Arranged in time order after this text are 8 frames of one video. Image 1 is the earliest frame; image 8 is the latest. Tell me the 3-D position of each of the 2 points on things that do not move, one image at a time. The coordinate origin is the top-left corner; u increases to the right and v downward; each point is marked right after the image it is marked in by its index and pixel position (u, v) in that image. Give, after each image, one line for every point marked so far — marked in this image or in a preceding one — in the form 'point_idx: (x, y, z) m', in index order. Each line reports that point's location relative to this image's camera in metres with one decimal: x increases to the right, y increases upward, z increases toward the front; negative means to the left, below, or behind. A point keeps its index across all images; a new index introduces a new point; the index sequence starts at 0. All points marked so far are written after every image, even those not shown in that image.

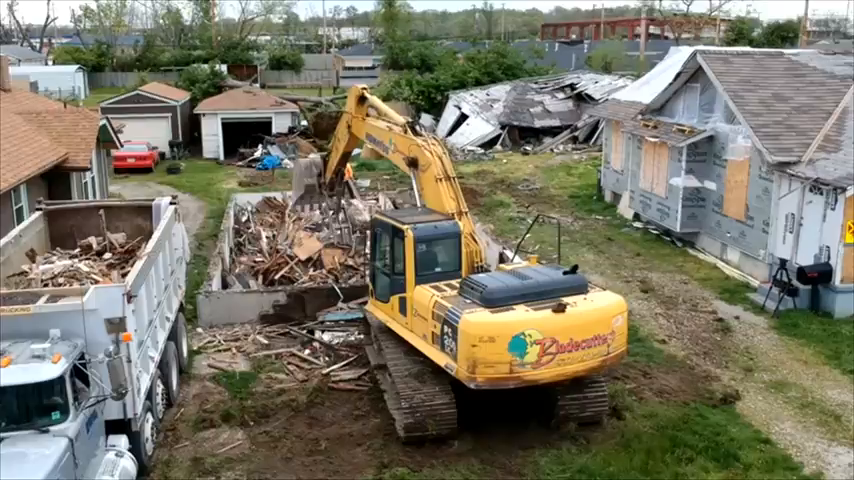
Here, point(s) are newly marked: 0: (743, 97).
0: (+6.1, +2.7, +16.0) m
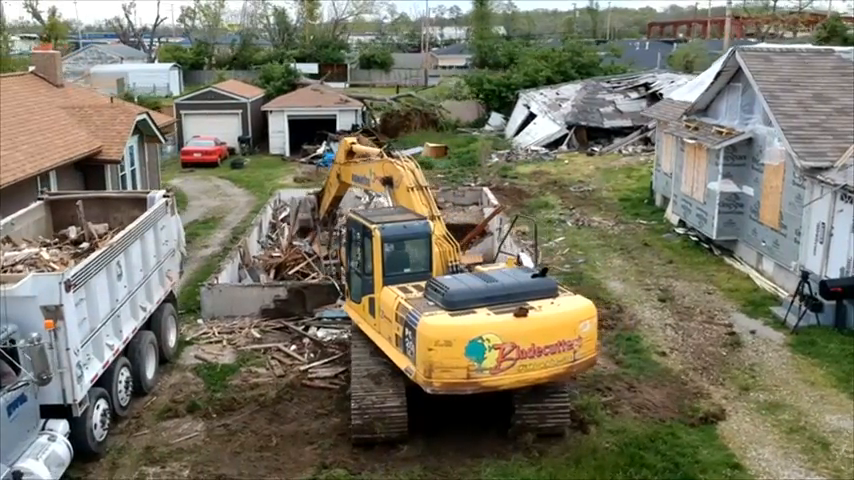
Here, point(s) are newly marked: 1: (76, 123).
0: (+6.3, +2.6, +15.0) m
1: (-7.5, +2.5, +17.7) m
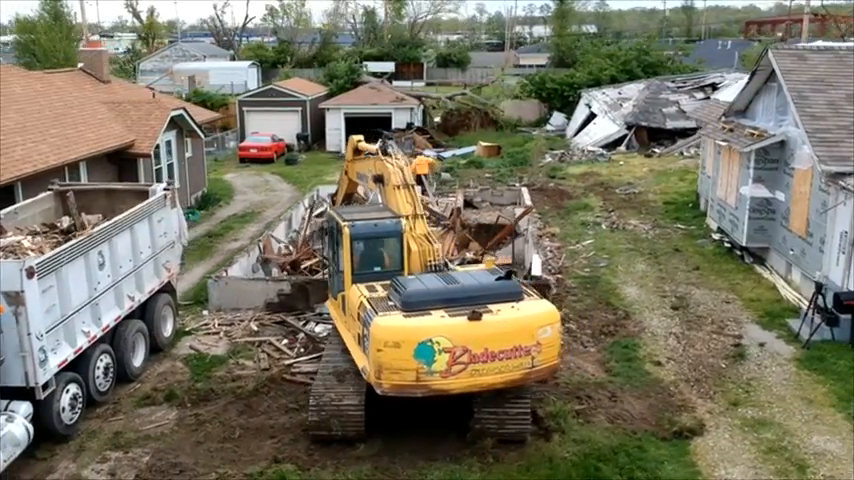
0: (+6.5, +2.4, +14.2) m
1: (-7.0, +2.7, +18.4) m
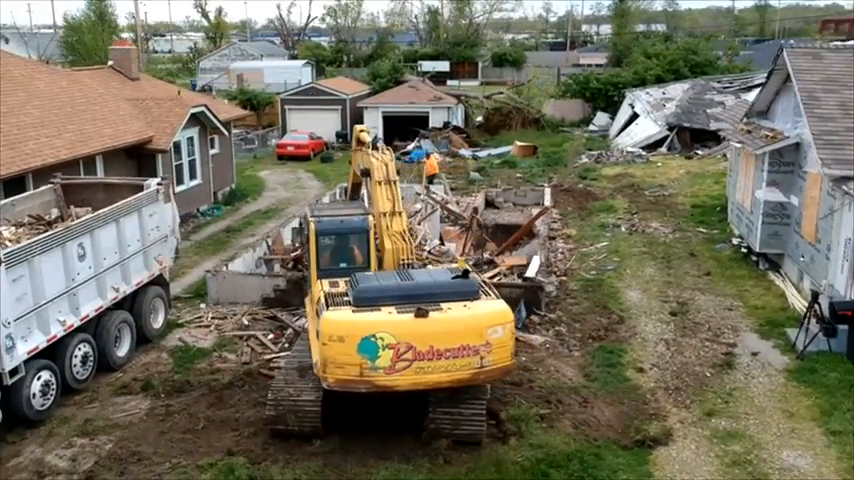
0: (+6.4, +2.3, +13.6) m
1: (-6.7, +2.9, +18.9) m
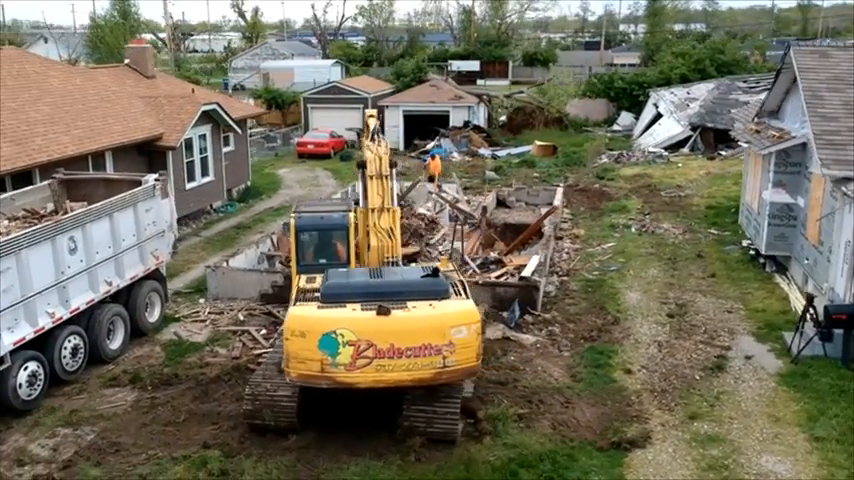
0: (+6.3, +2.3, +13.3) m
1: (-6.5, +3.0, +19.2) m
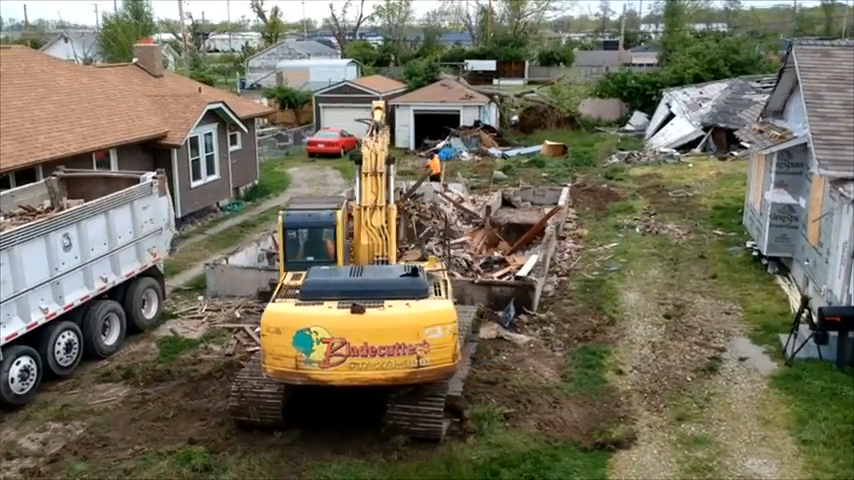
0: (+6.3, +2.3, +13.1) m
1: (-6.4, +3.0, +19.3) m
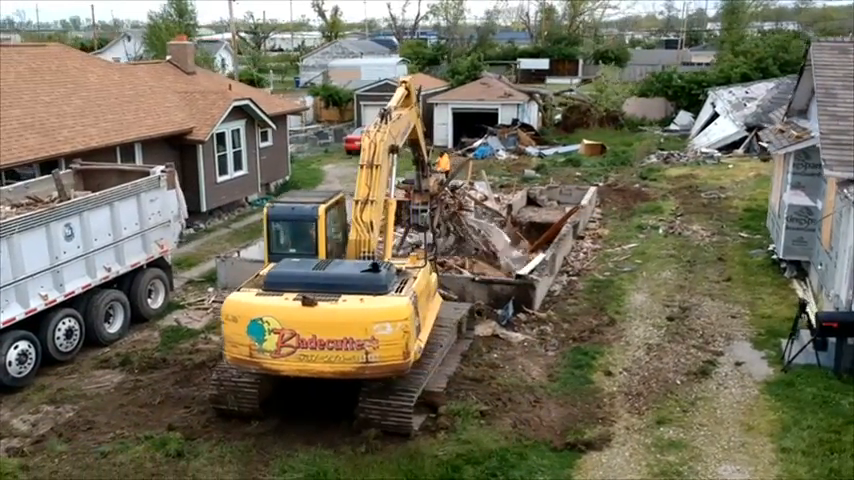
0: (+6.3, +2.2, +12.7) m
1: (-5.9, +3.2, +19.8) m
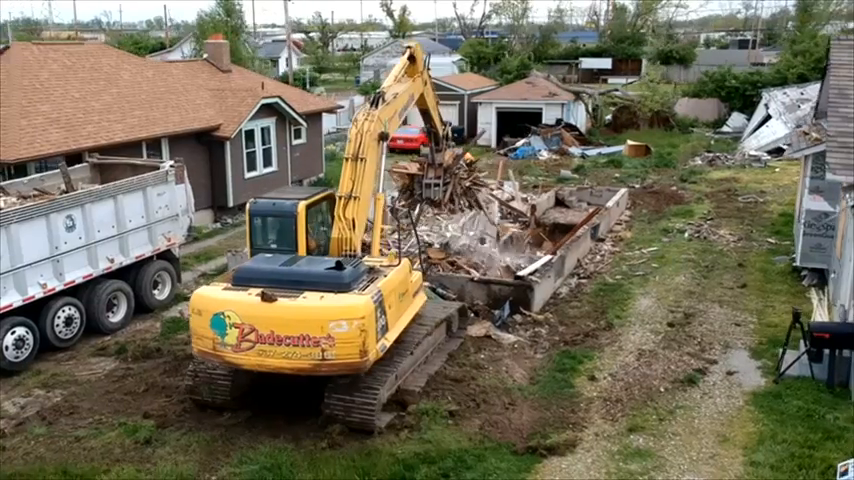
0: (+6.2, +2.1, +12.1) m
1: (-5.3, +3.4, +20.3) m
